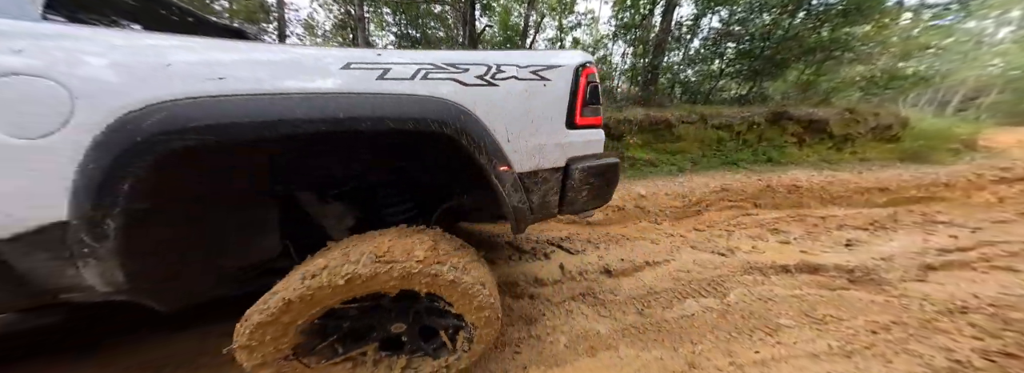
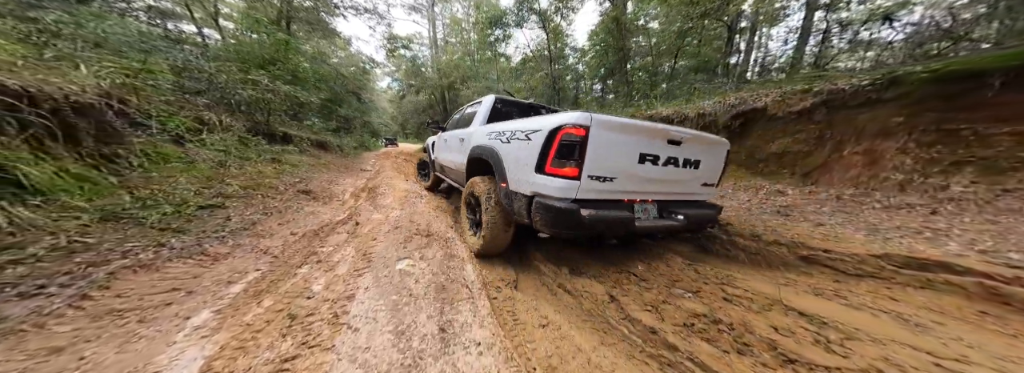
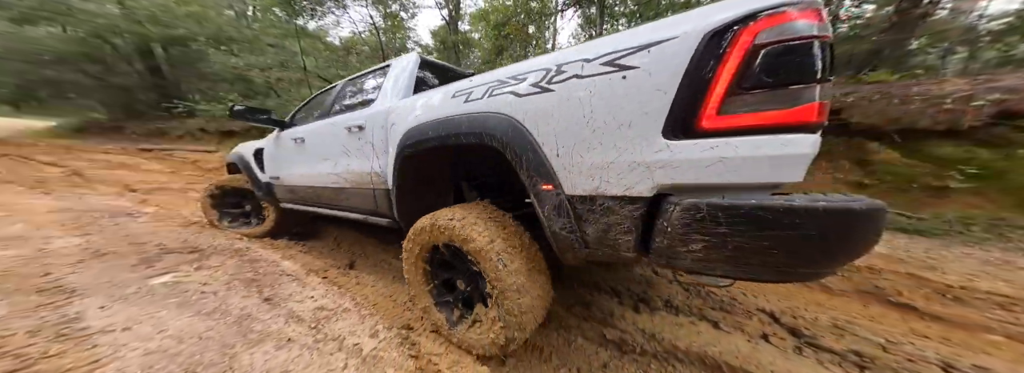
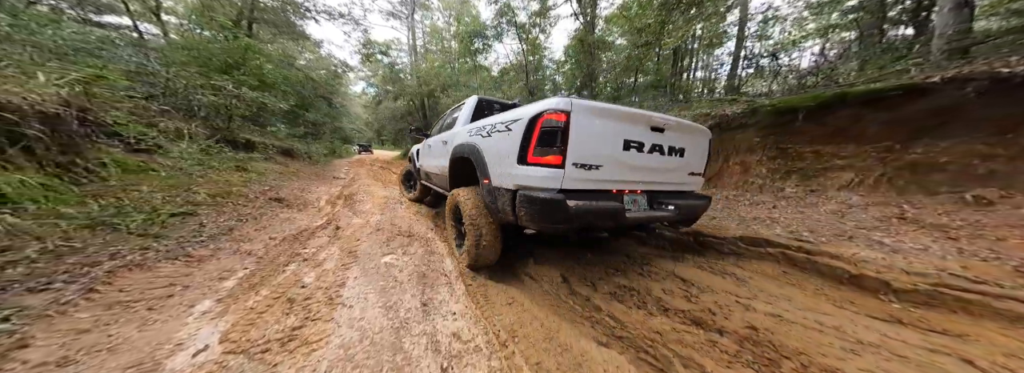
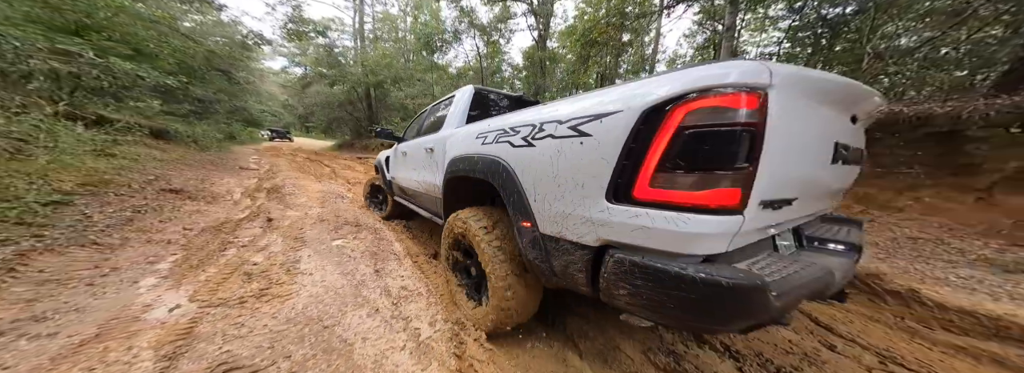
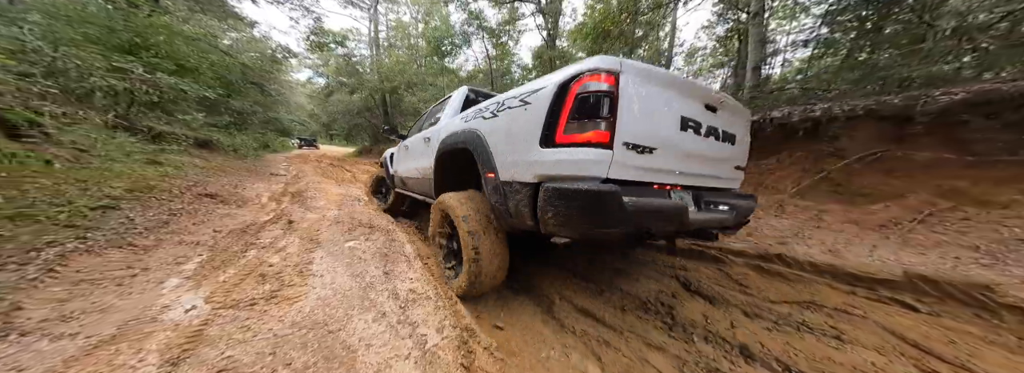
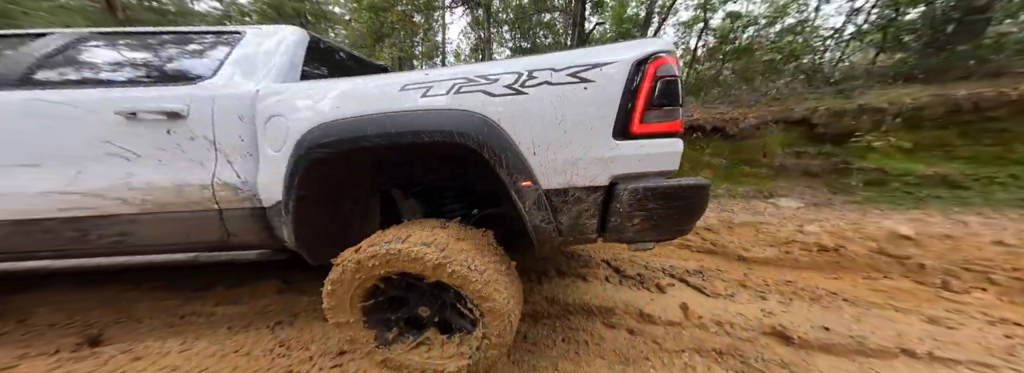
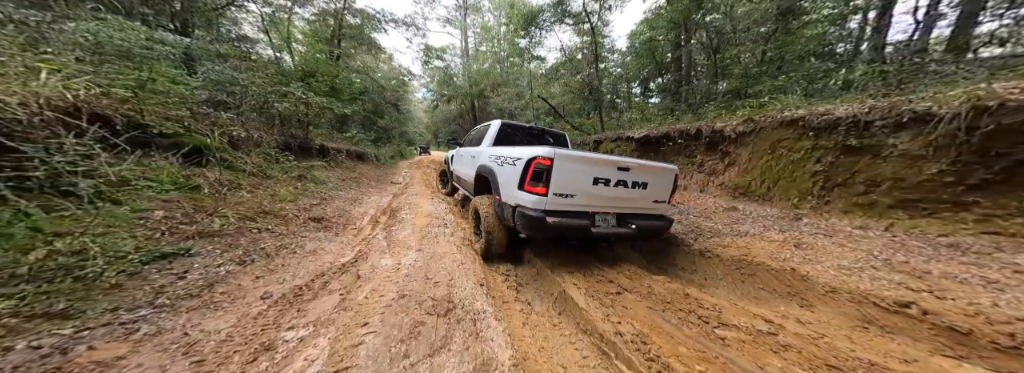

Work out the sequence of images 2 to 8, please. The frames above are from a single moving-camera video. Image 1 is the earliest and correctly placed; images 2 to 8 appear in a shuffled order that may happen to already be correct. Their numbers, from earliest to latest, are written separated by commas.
7, 3, 5, 6, 4, 2, 8
